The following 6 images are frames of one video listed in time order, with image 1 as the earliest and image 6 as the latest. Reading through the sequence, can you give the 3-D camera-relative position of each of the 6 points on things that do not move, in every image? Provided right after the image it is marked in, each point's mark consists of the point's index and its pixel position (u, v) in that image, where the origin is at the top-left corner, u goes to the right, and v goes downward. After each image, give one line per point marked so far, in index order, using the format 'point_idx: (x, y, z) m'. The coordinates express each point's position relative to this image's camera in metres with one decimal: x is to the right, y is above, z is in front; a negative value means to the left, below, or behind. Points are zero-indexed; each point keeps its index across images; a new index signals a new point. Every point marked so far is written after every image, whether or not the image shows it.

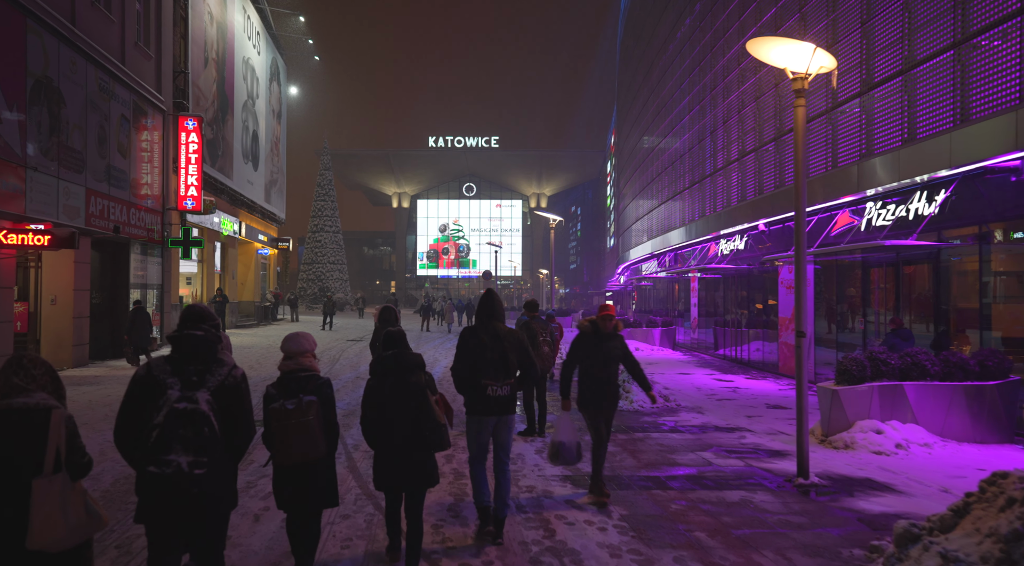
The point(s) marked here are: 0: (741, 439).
0: (+2.8, -1.9, +8.7) m
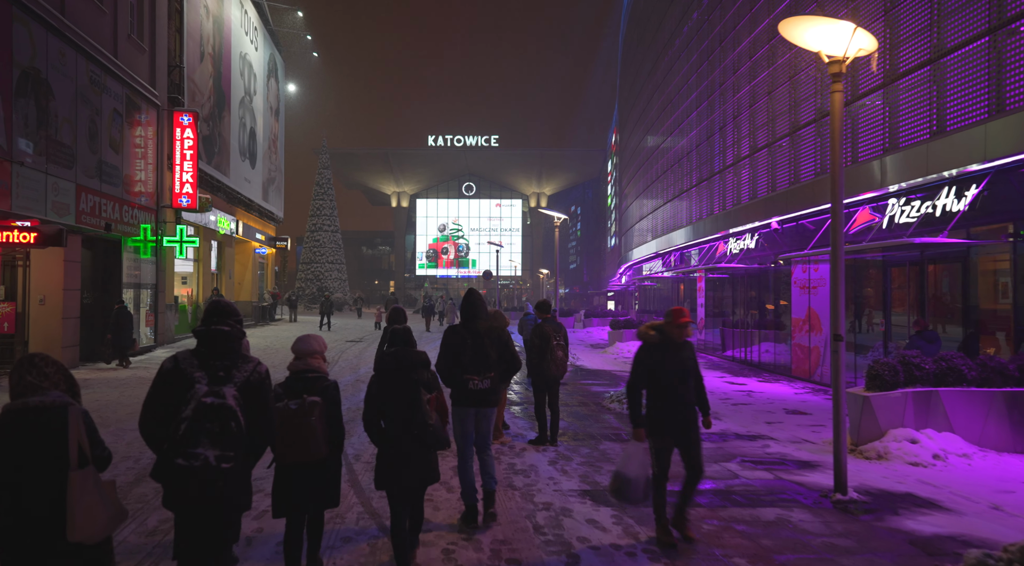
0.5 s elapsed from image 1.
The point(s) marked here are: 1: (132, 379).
0: (+2.9, -1.9, +8.2) m
1: (-7.1, -1.8, +13.5) m
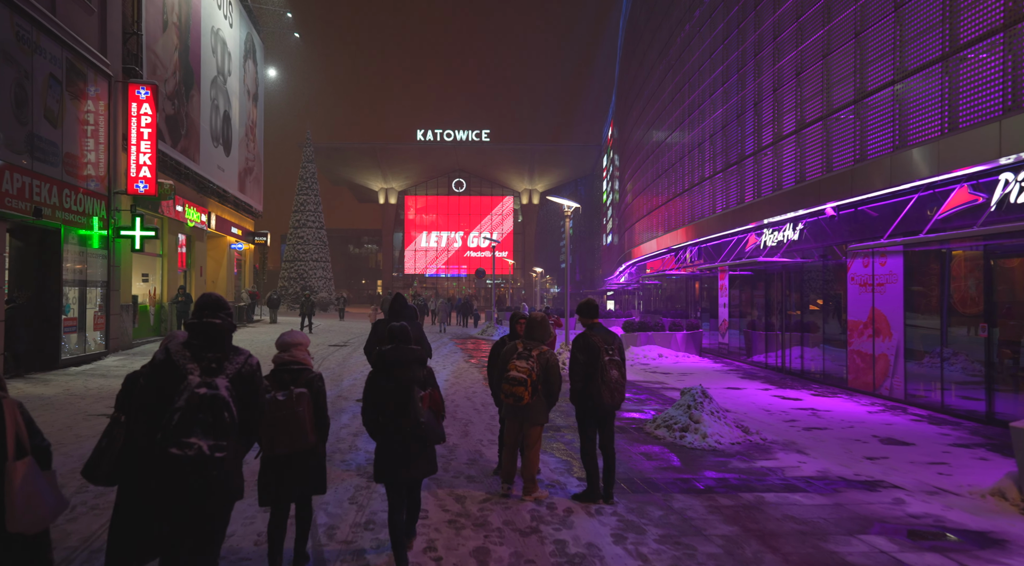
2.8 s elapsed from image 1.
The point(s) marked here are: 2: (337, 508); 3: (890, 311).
0: (+3.2, -1.8, +5.9) m
1: (-6.9, -1.8, +11.0) m
2: (-1.5, -1.9, +6.1) m
3: (+6.4, -0.5, +12.1) m
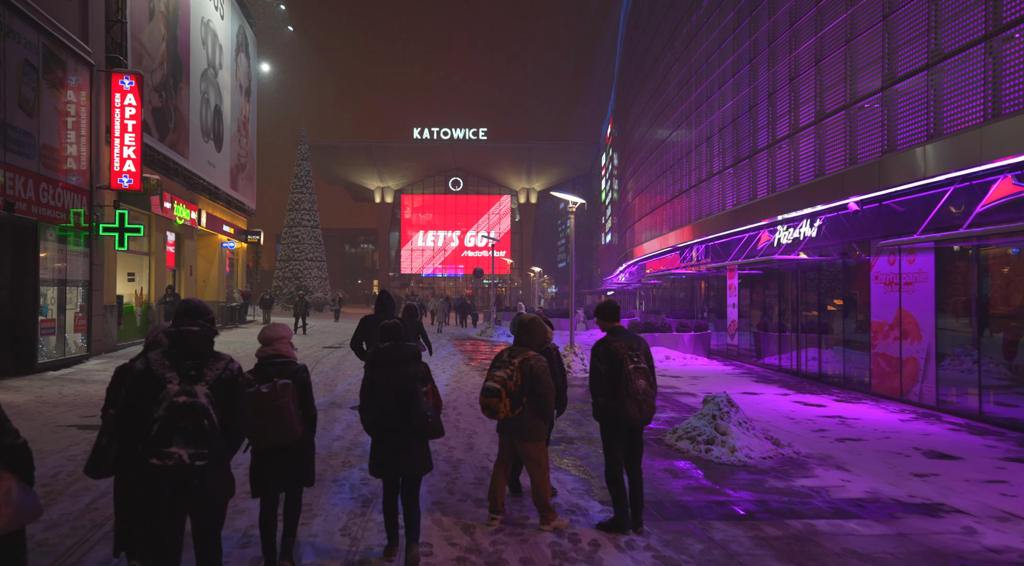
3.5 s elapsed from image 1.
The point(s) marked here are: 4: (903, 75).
0: (+3.3, -1.8, +5.2) m
1: (-6.8, -1.7, +10.2) m
2: (-1.4, -1.9, +5.3) m
3: (+6.5, -0.4, +11.4) m
4: (+6.6, +3.6, +12.5) m
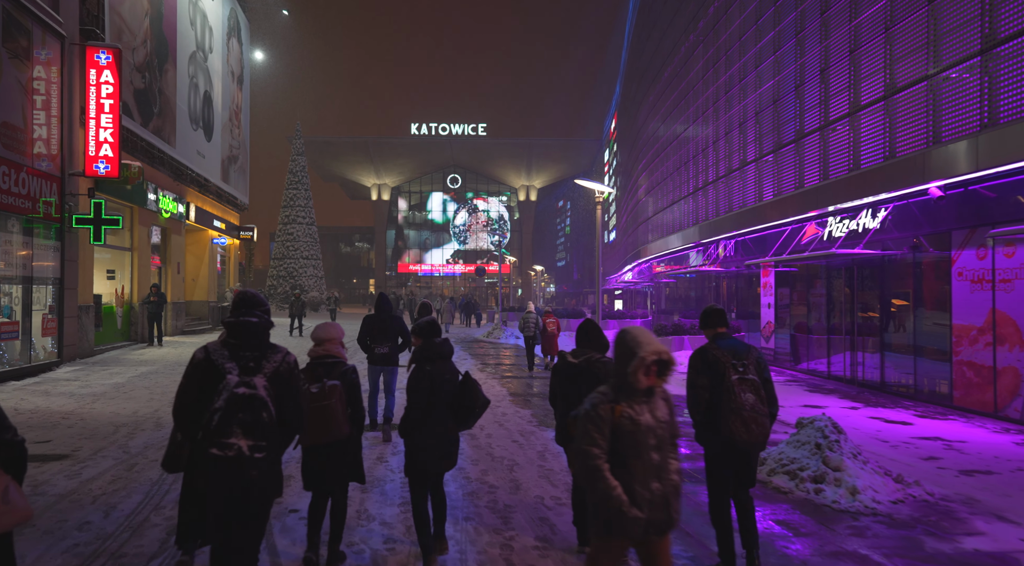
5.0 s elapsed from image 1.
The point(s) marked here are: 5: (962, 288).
0: (+3.8, -1.8, +3.5) m
1: (-6.4, -1.7, +8.5) m
2: (-0.9, -1.9, +3.7) m
3: (+6.9, -0.4, +9.8) m
4: (+7.1, +3.6, +10.9) m
5: (+6.8, -0.1, +10.7) m
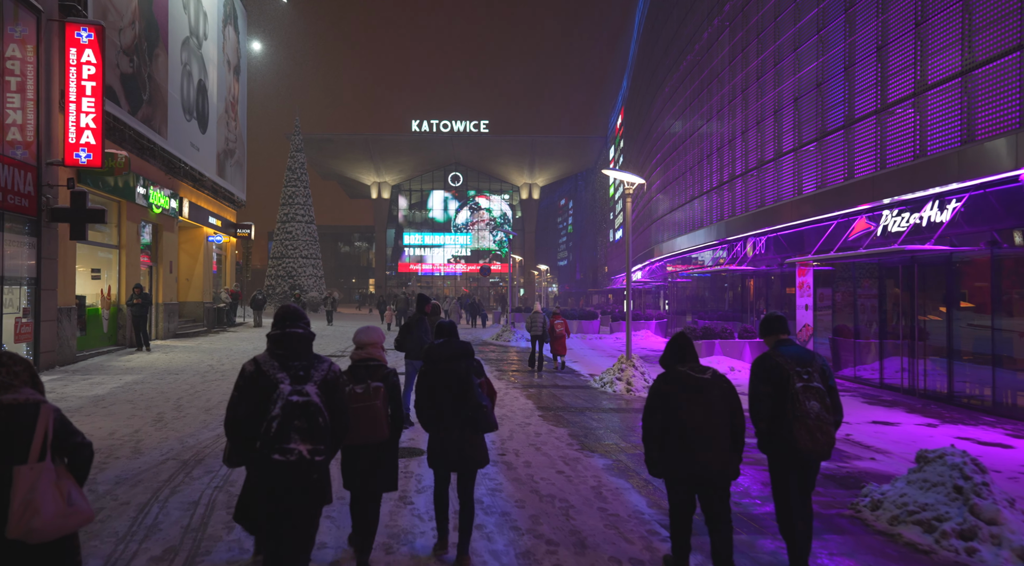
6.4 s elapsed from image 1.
0: (+4.3, -1.8, +2.2) m
1: (-5.9, -1.7, +7.2) m
2: (-0.4, -1.9, +2.3) m
3: (+7.4, -0.4, +8.5) m
4: (+7.5, +3.6, +9.6) m
5: (+7.2, -0.1, +9.4) m
